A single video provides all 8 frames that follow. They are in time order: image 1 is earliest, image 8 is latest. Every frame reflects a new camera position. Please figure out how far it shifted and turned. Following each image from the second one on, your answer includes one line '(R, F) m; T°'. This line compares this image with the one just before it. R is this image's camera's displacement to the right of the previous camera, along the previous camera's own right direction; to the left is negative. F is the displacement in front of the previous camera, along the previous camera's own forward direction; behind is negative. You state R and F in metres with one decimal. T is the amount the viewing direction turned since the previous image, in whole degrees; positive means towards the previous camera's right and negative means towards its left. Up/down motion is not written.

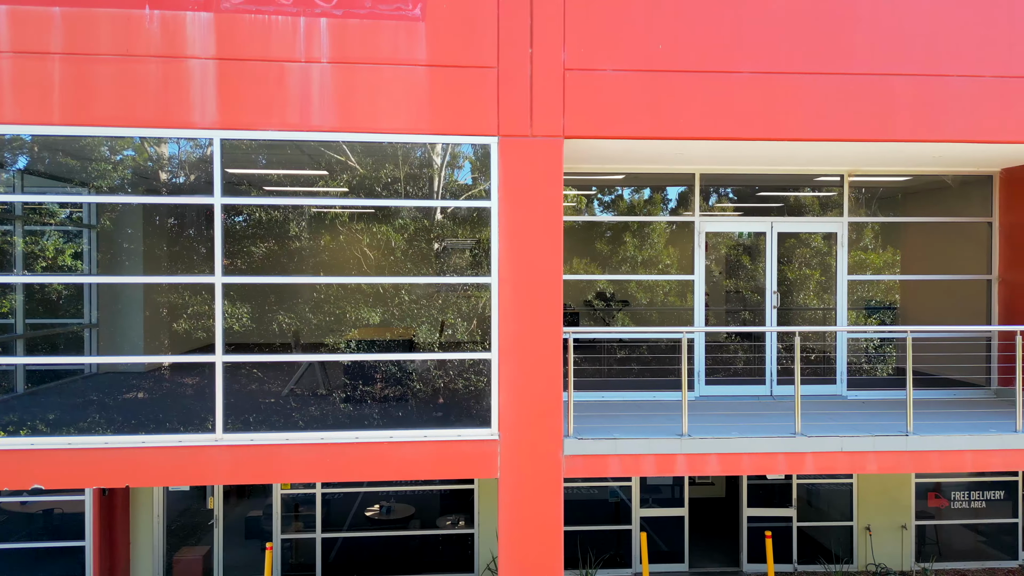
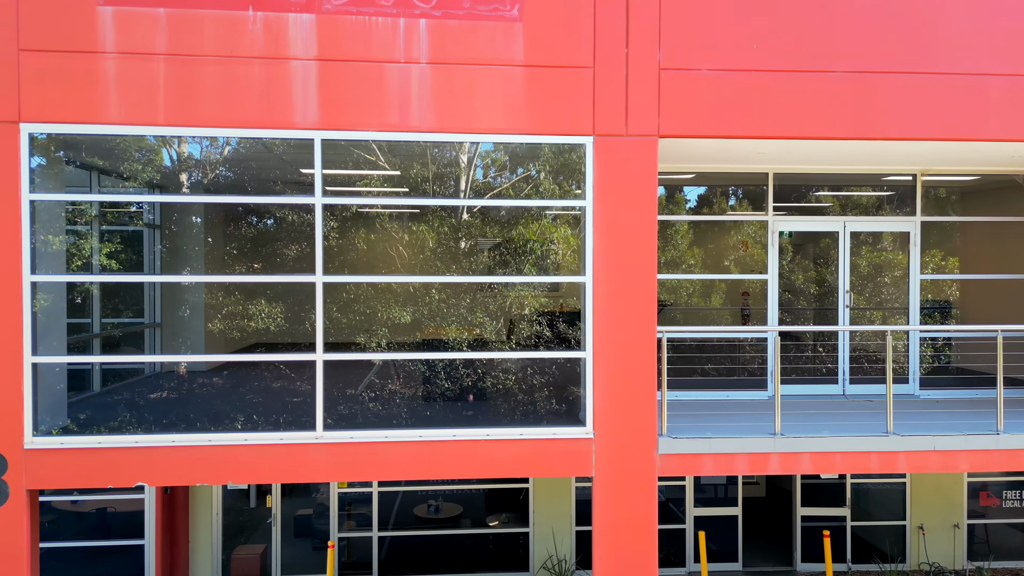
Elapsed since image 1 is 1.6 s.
(-0.6, 0.0) m; 0°
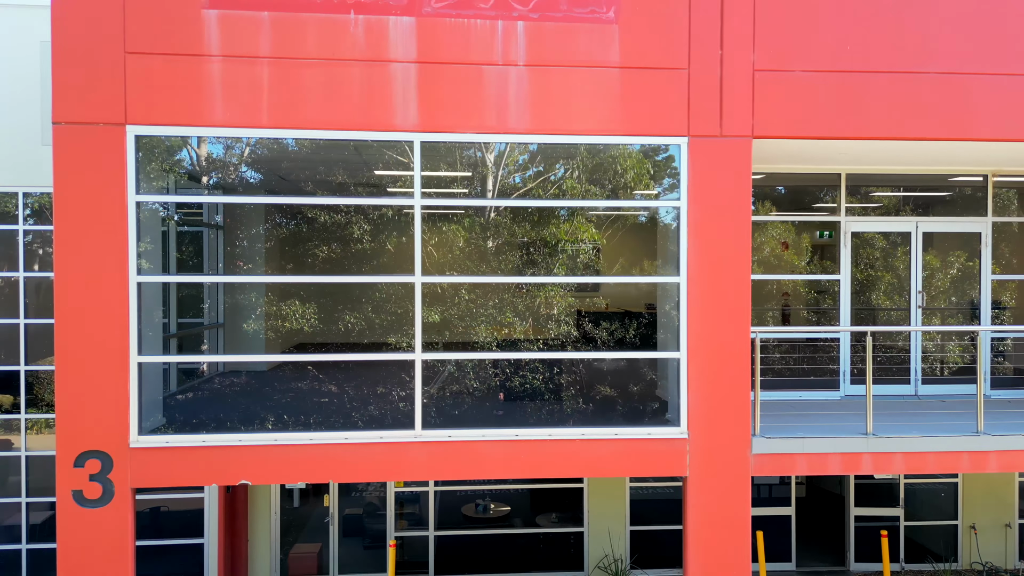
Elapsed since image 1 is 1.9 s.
(-0.6, 0.0) m; 0°
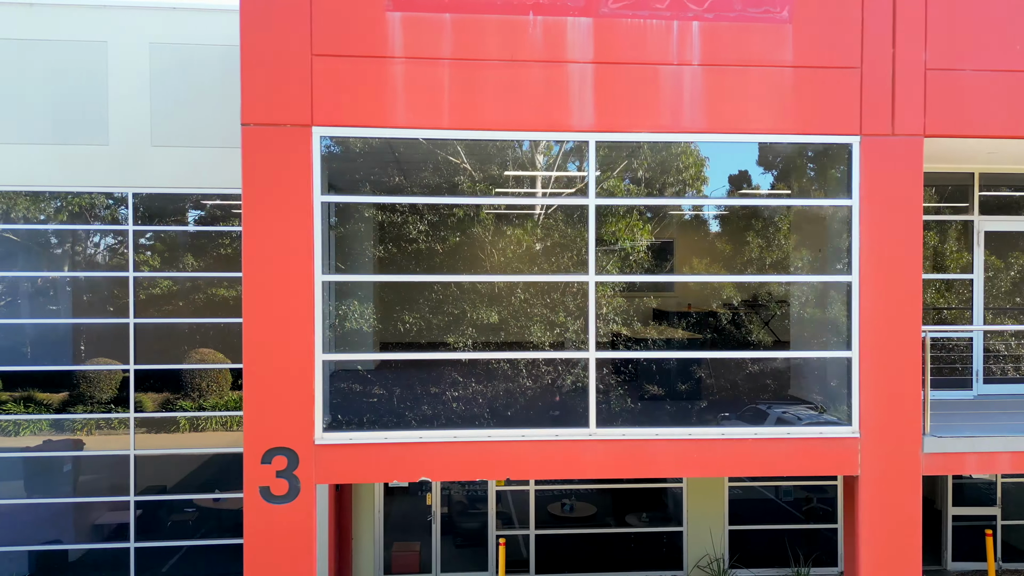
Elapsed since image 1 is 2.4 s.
(-1.0, 0.0) m; -1°
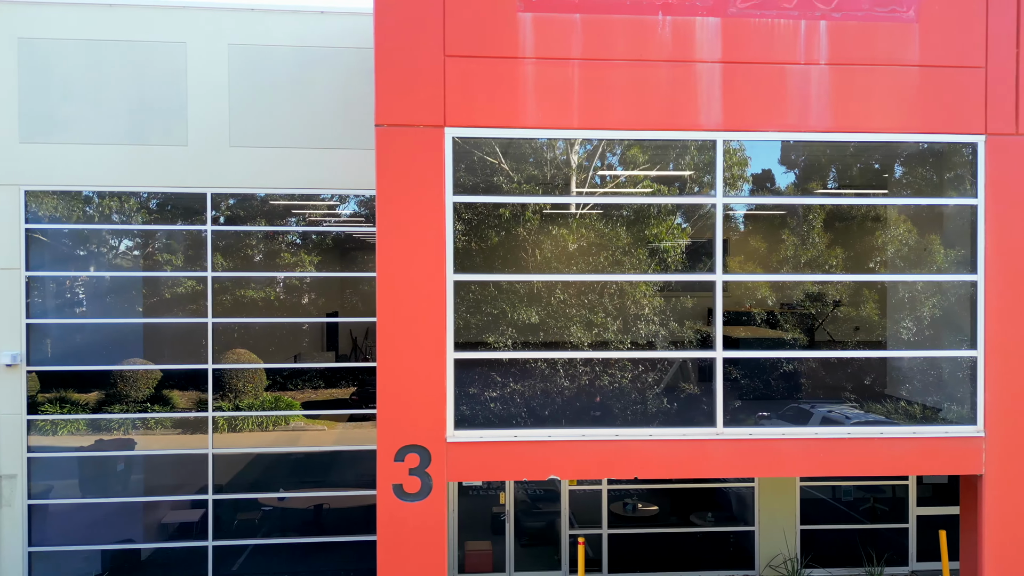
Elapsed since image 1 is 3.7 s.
(-0.8, 0.0) m; 0°
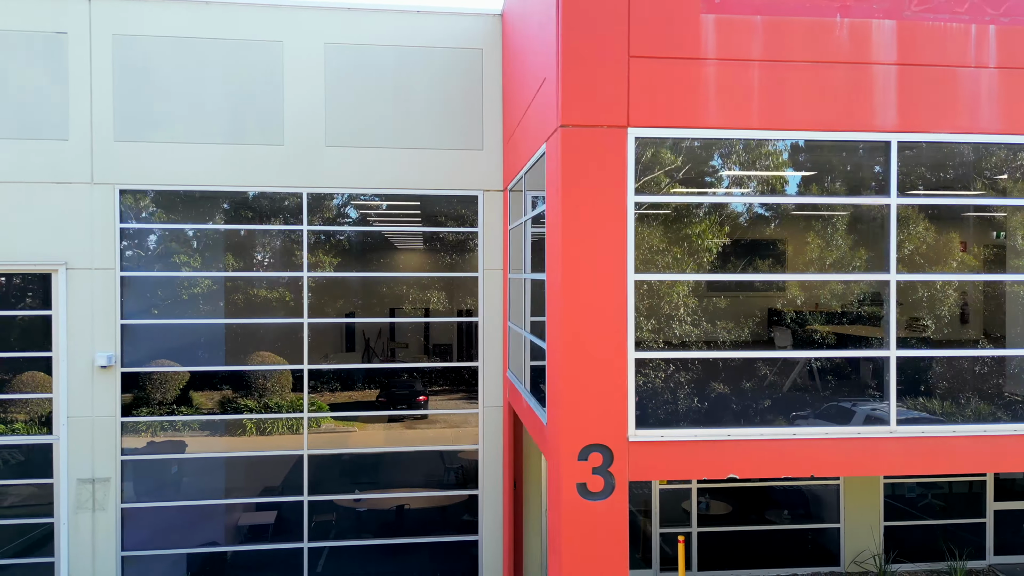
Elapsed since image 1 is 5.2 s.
(-1.2, 0.0) m; +1°
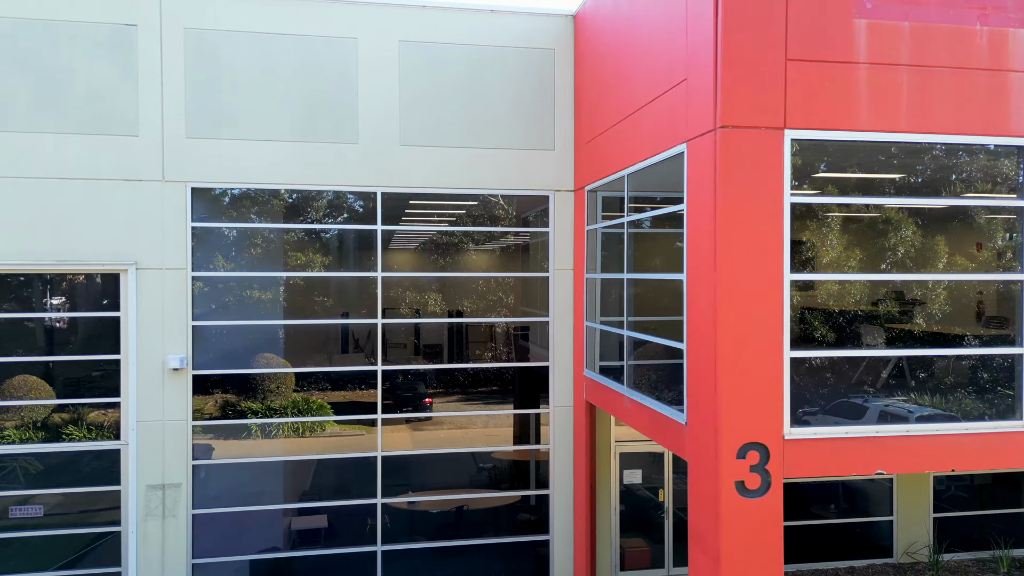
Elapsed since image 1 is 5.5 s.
(-1.2, 0.0) m; +3°
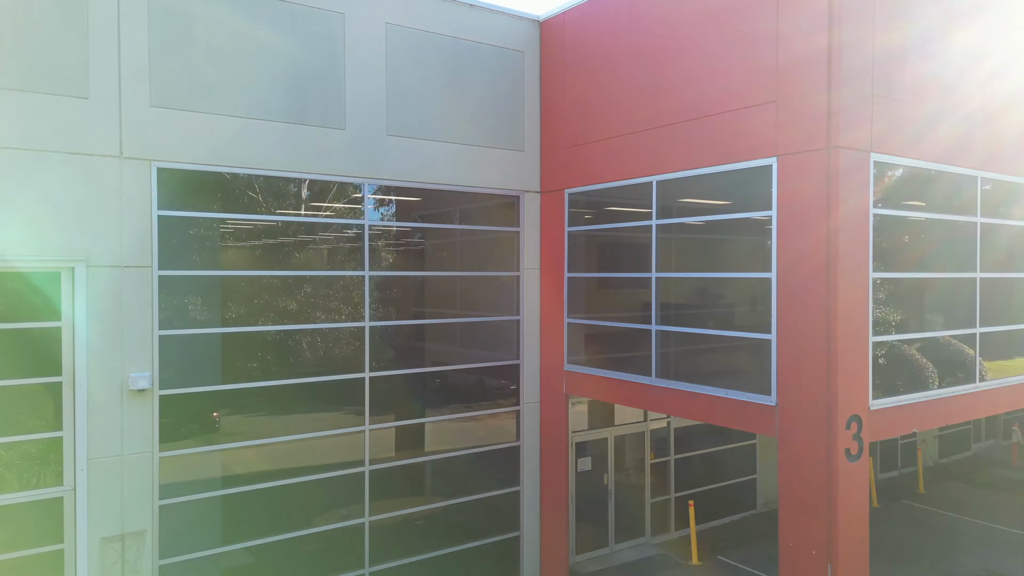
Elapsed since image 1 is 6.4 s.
(-3.0, +0.7) m; +24°
